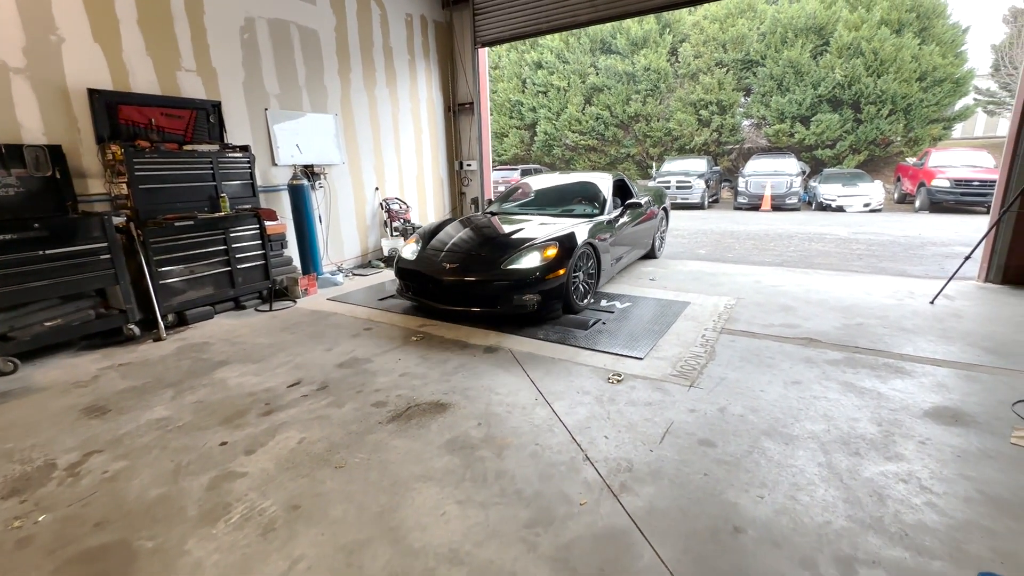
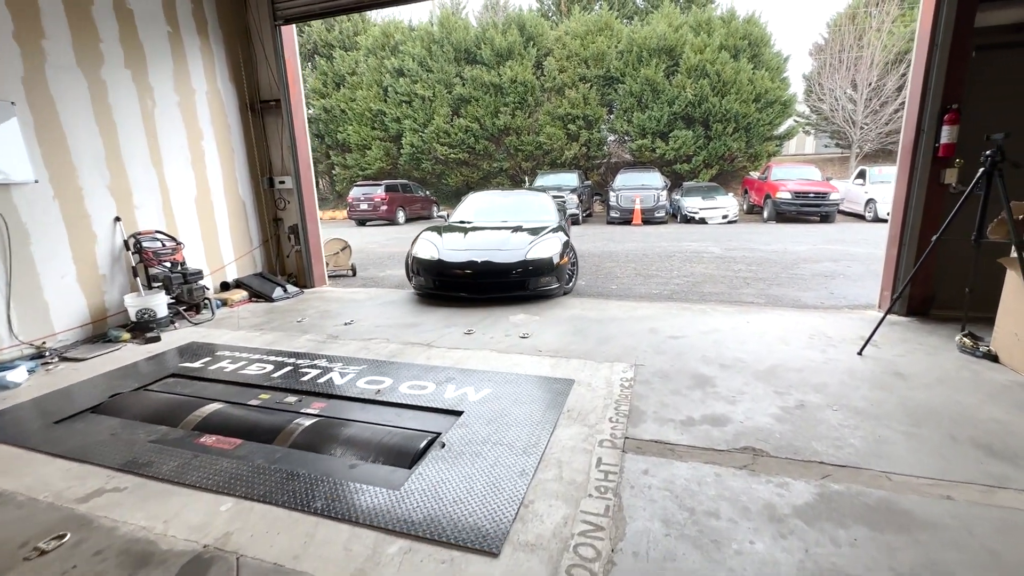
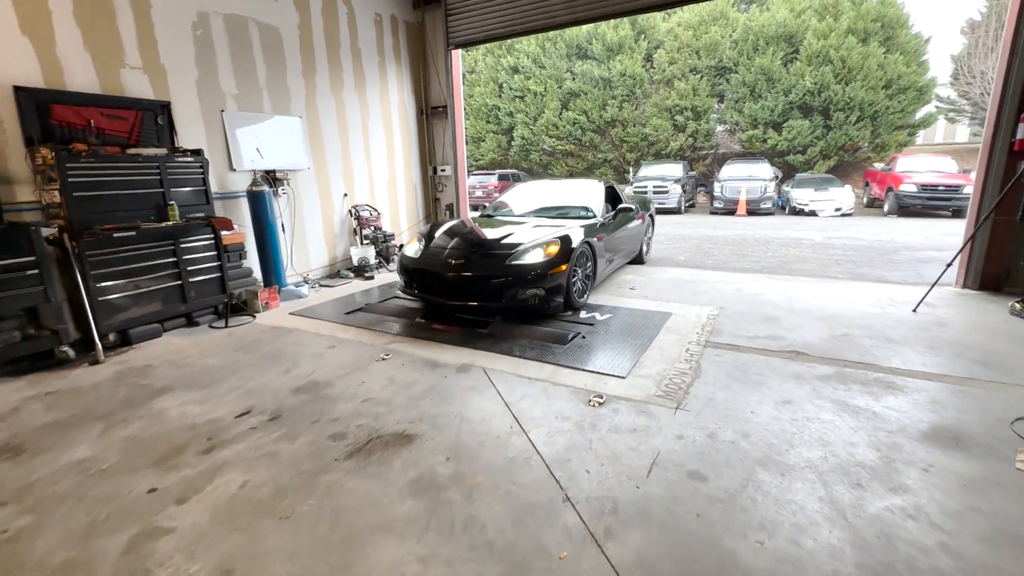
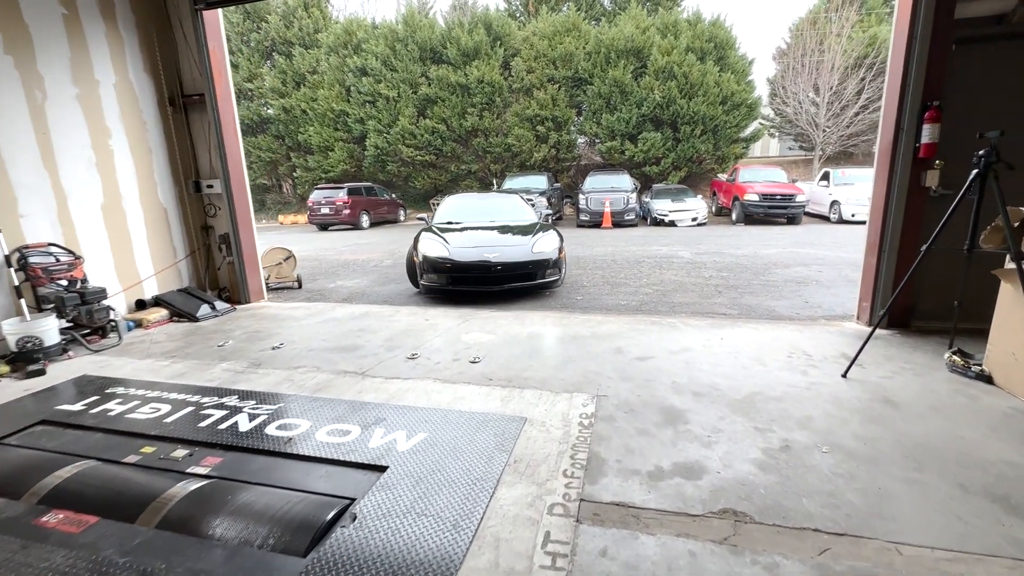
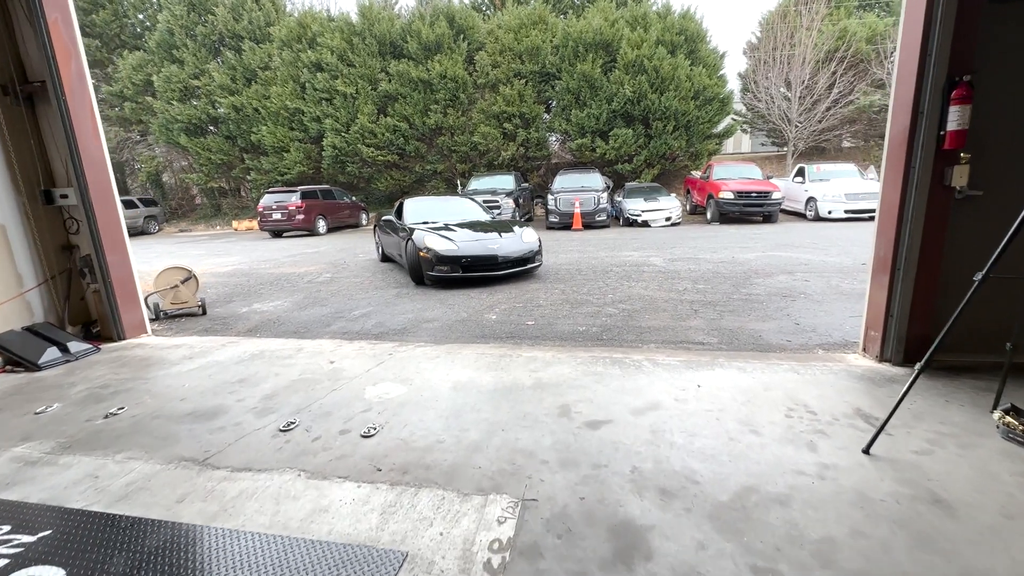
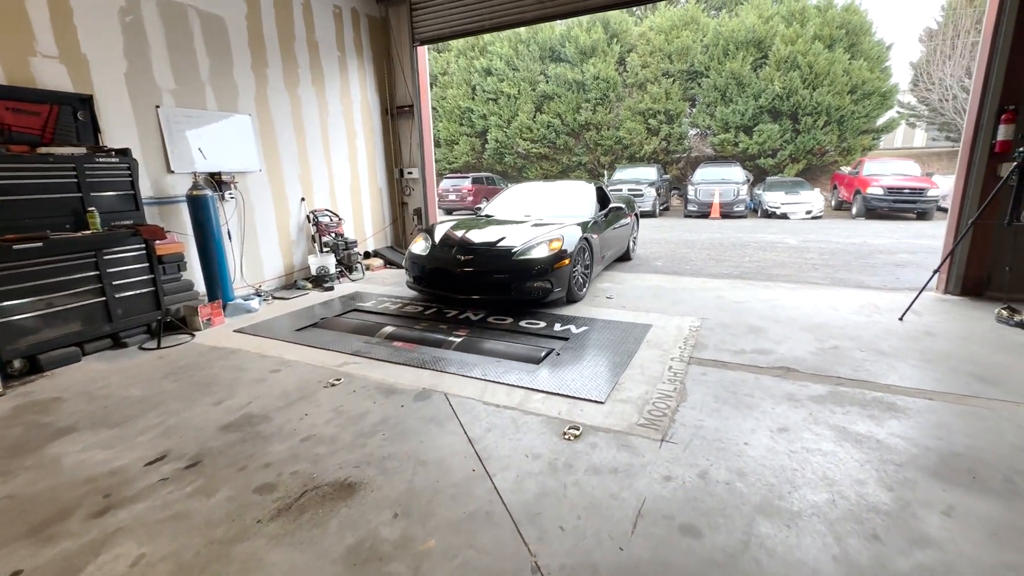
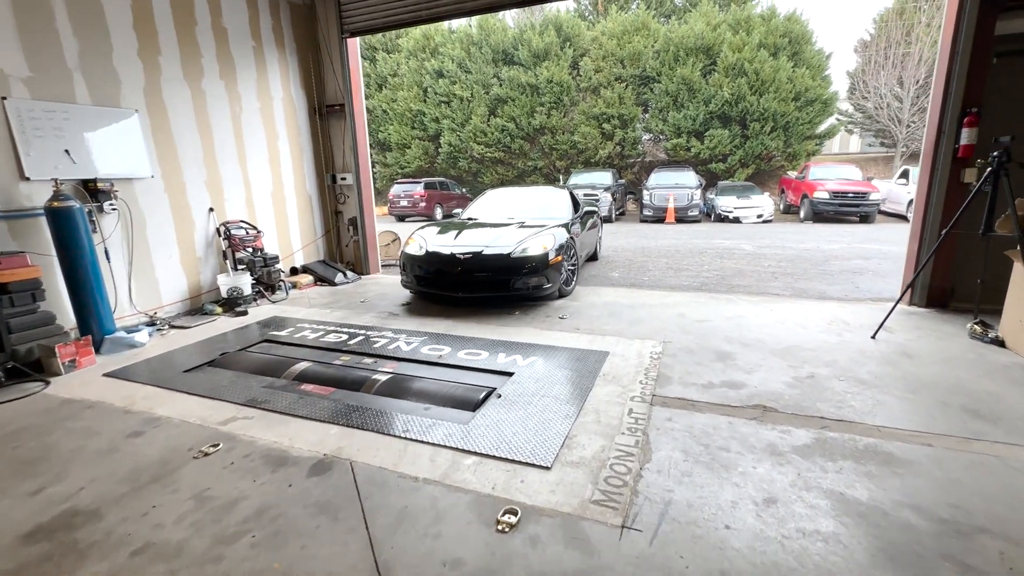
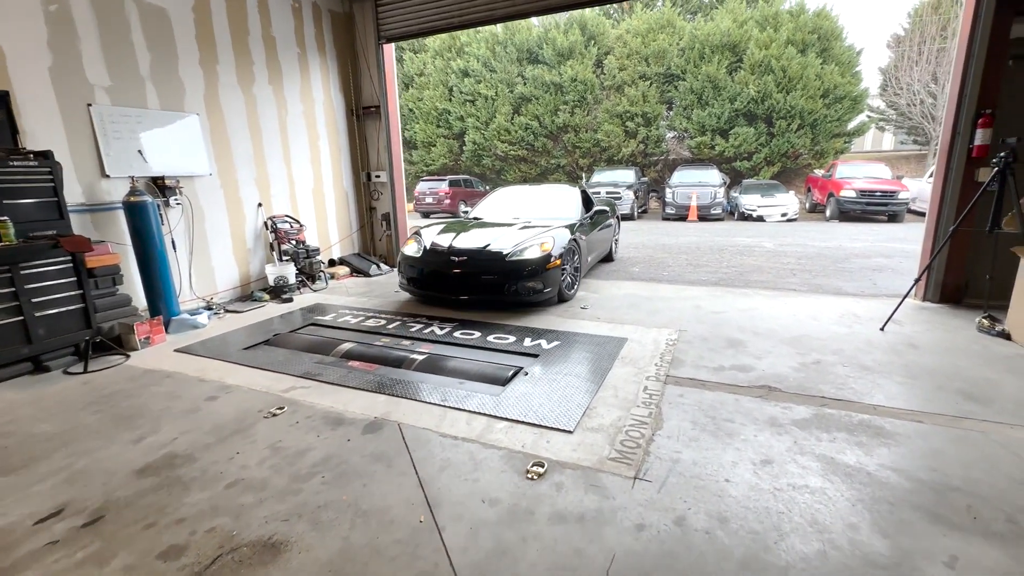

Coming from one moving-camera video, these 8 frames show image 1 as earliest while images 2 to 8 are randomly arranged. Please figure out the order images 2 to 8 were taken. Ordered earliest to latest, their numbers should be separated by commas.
3, 6, 8, 7, 2, 4, 5
